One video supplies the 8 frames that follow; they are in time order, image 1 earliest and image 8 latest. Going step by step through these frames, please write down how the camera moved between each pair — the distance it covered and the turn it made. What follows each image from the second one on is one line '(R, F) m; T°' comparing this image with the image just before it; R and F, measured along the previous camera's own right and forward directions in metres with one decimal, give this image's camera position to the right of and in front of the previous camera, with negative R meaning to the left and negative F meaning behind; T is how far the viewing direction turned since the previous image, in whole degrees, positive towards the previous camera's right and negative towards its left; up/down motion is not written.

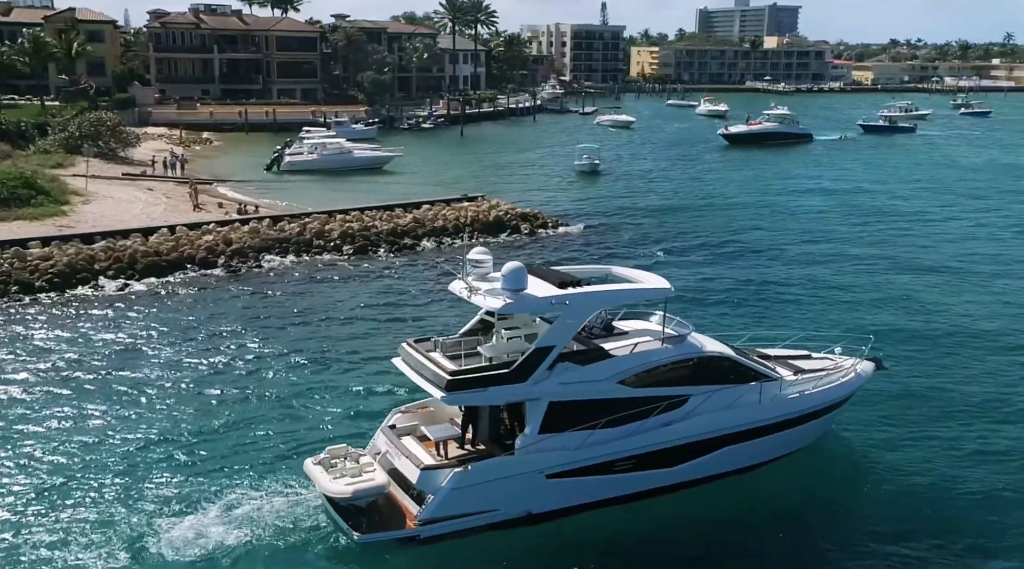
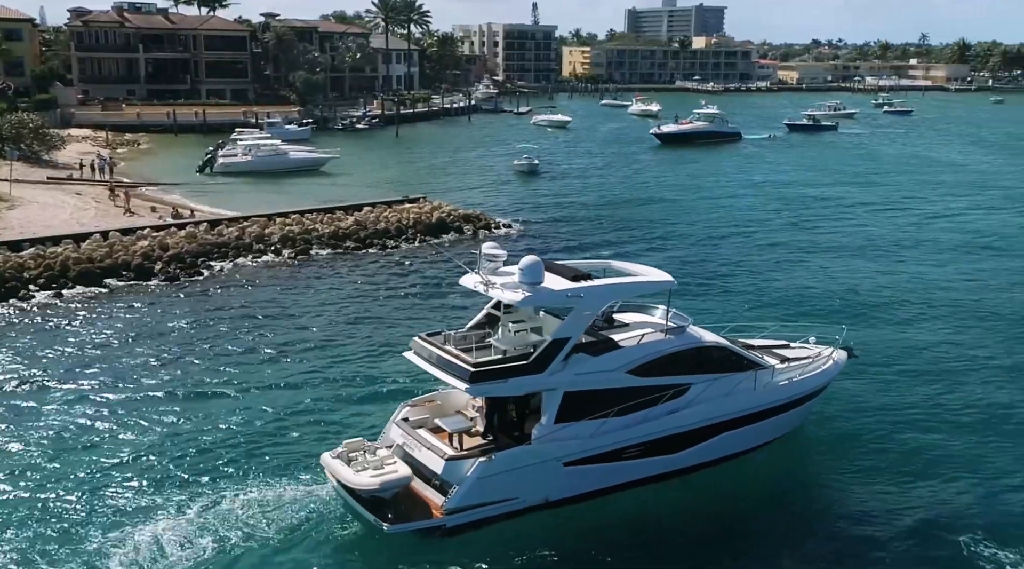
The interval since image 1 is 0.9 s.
(-0.2, 0.0) m; +4°
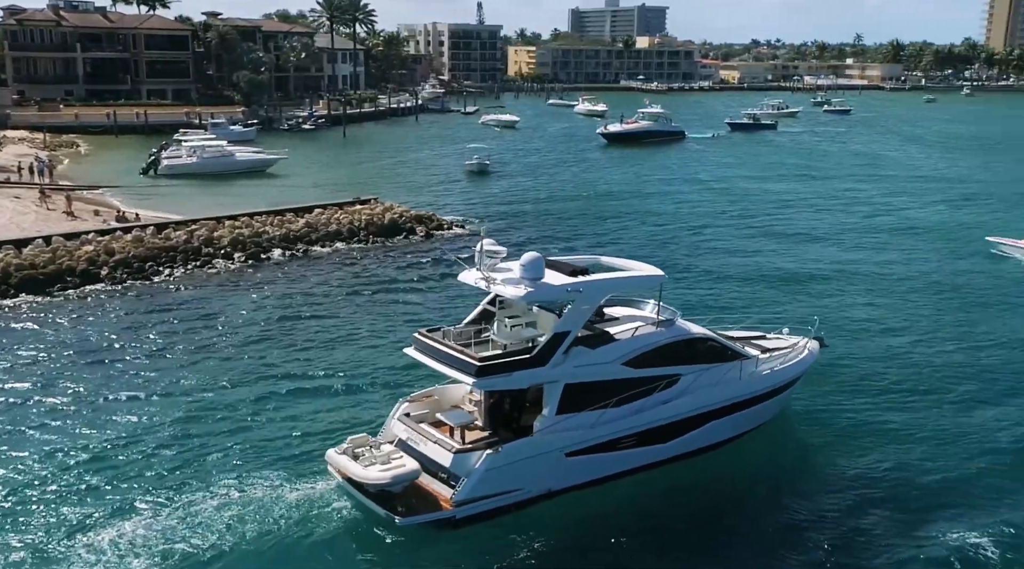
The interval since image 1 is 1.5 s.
(-0.2, -0.1) m; +3°
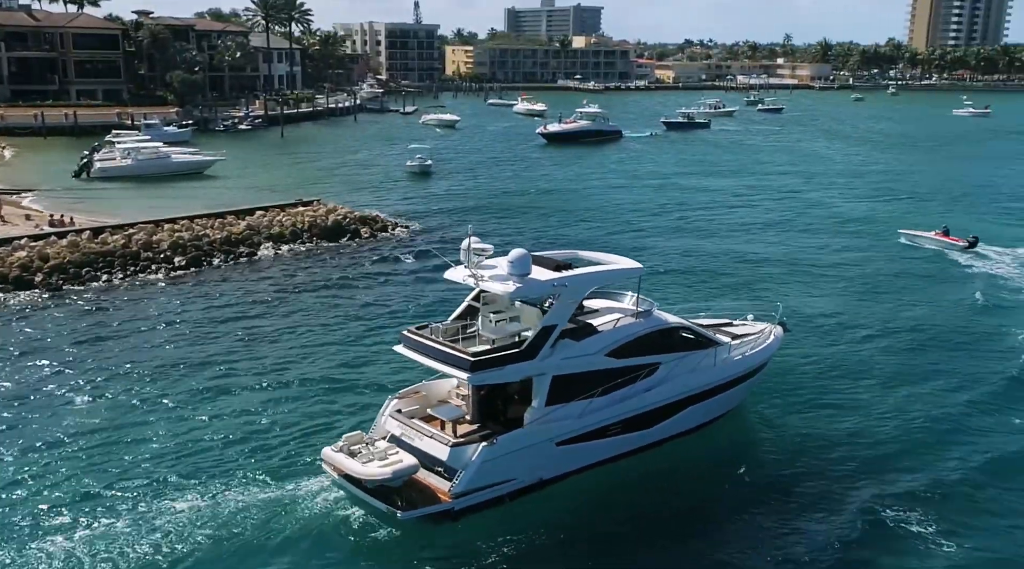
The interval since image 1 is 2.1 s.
(-0.2, -0.1) m; +4°
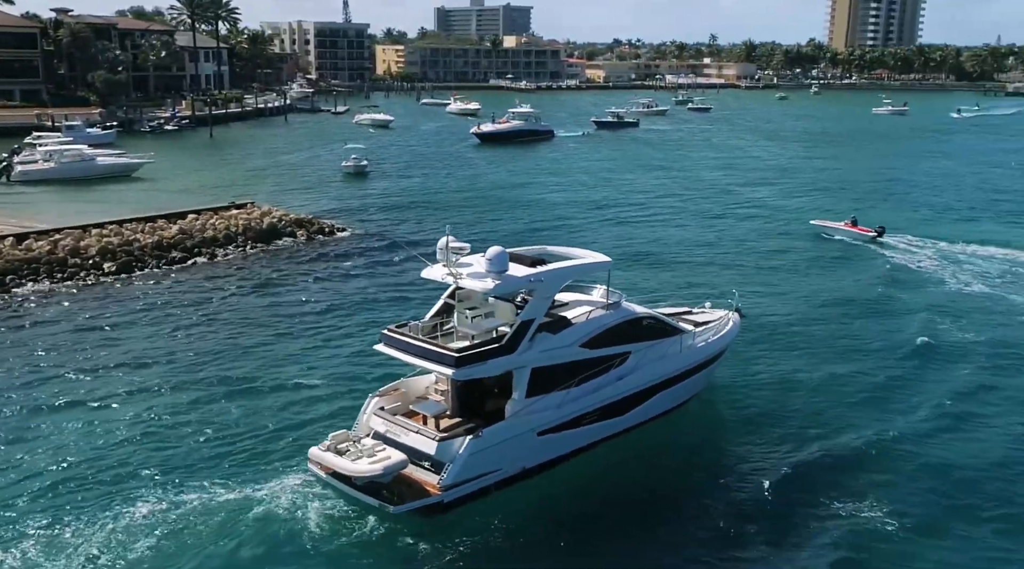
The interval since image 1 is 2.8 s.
(-0.2, 0.0) m; +4°
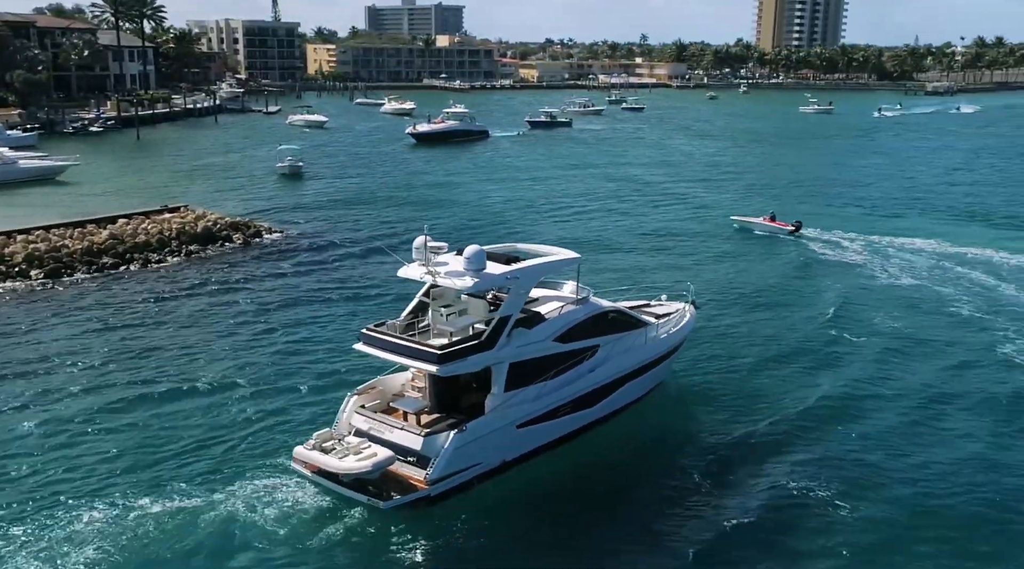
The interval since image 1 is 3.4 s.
(-0.2, +0.1) m; +4°
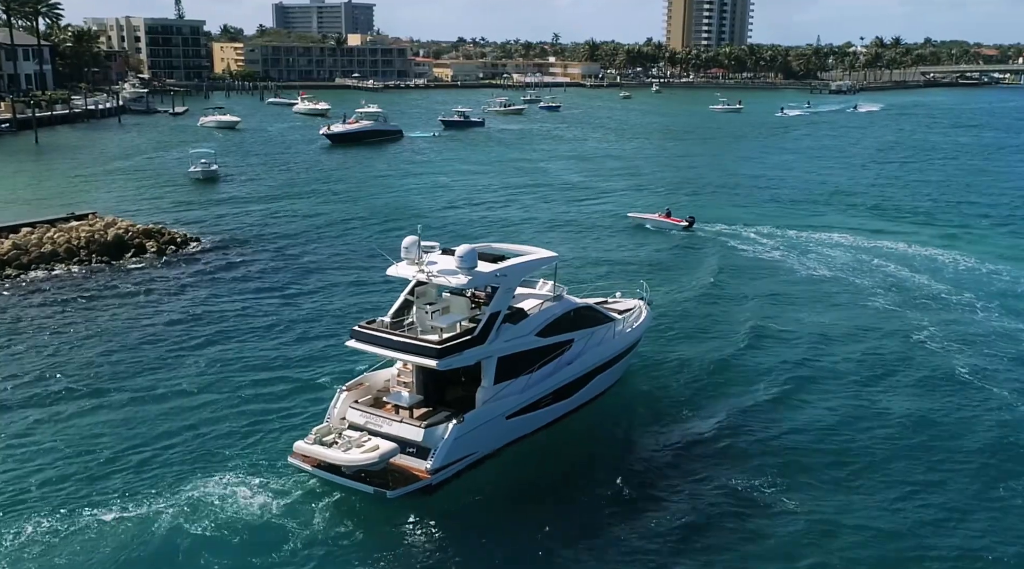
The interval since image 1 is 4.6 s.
(-0.4, +0.4) m; +5°
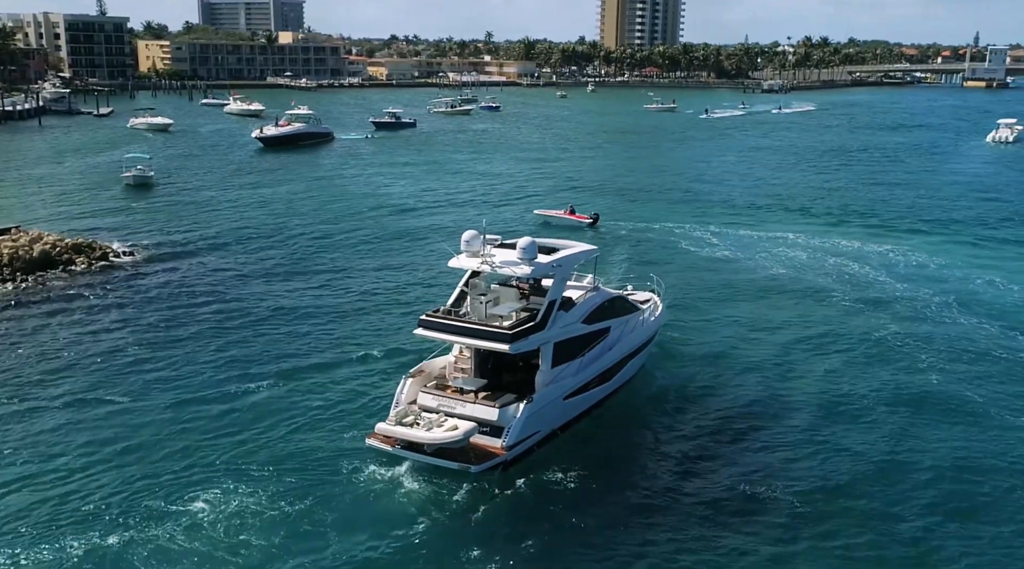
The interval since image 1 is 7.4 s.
(-0.6, +1.0) m; +4°
